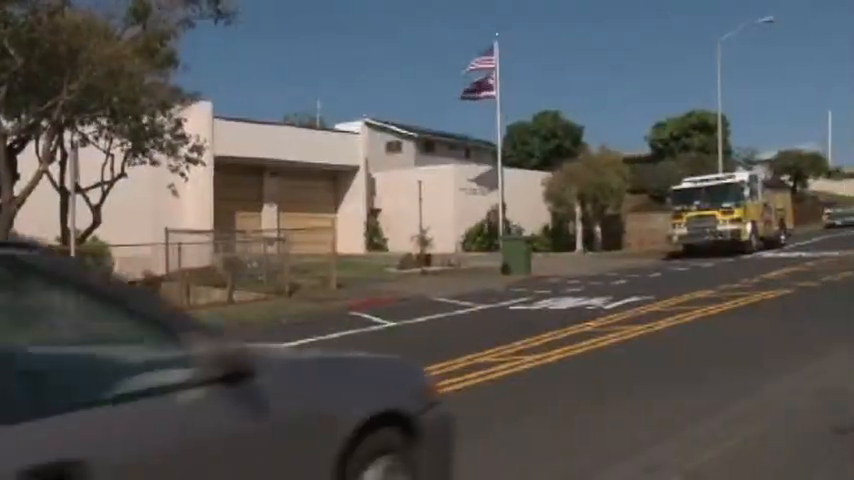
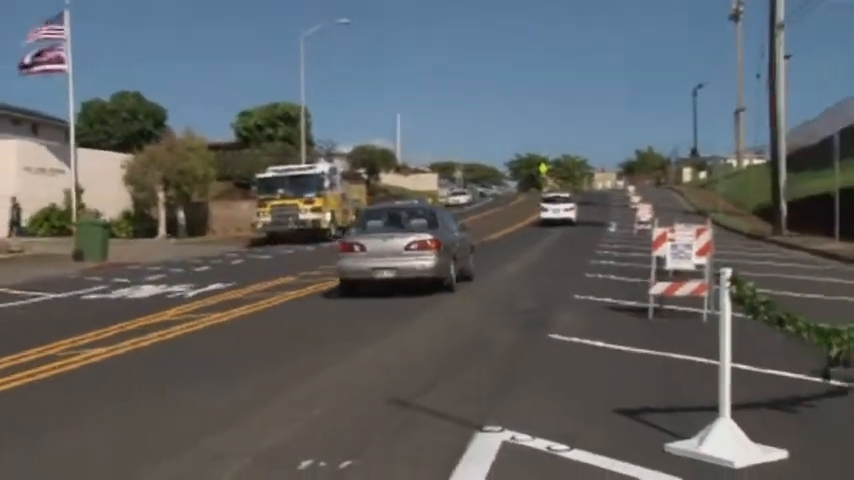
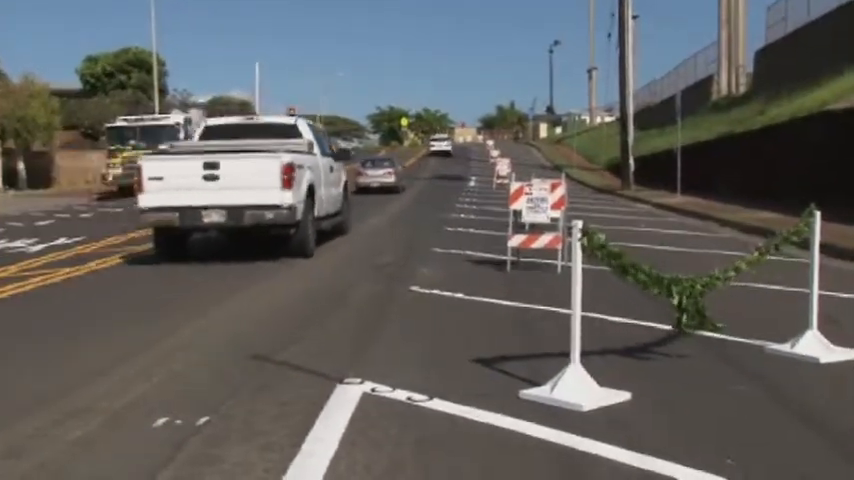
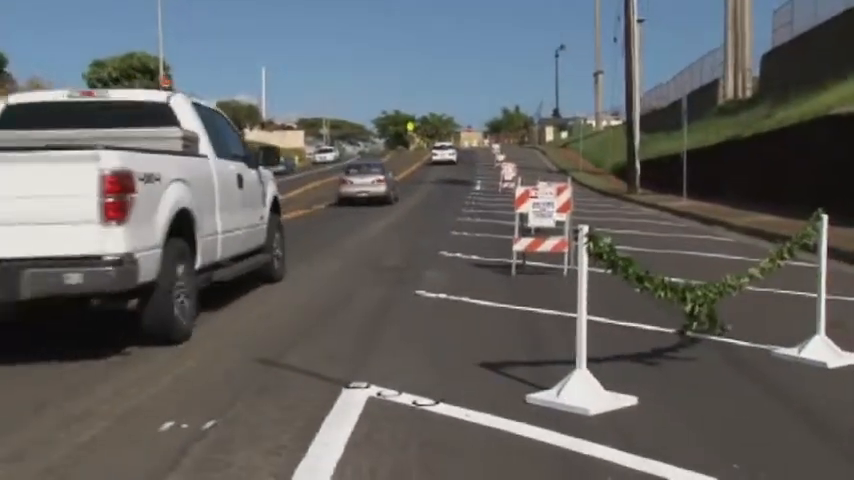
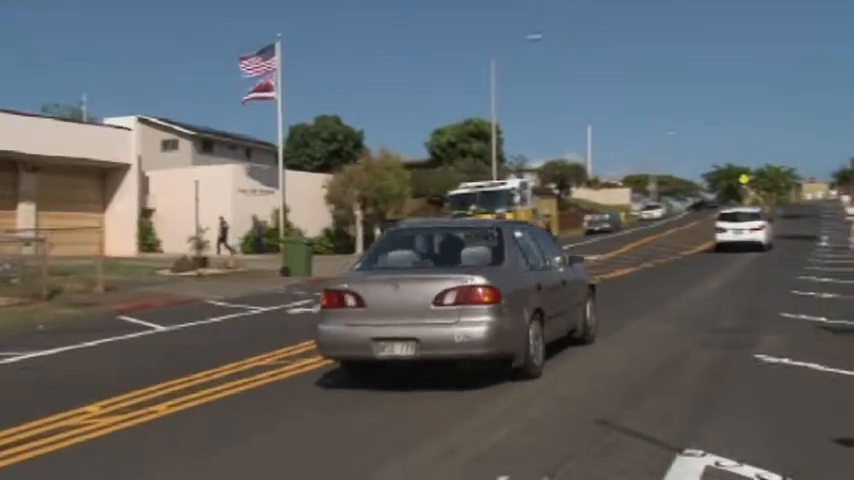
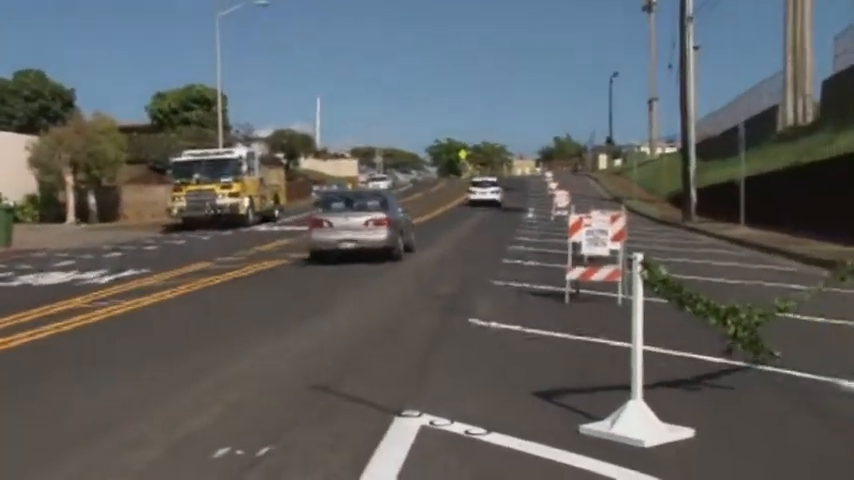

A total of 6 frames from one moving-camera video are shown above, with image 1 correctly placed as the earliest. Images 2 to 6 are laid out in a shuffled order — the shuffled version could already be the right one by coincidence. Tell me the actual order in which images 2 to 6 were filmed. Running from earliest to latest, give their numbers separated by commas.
5, 2, 6, 4, 3
